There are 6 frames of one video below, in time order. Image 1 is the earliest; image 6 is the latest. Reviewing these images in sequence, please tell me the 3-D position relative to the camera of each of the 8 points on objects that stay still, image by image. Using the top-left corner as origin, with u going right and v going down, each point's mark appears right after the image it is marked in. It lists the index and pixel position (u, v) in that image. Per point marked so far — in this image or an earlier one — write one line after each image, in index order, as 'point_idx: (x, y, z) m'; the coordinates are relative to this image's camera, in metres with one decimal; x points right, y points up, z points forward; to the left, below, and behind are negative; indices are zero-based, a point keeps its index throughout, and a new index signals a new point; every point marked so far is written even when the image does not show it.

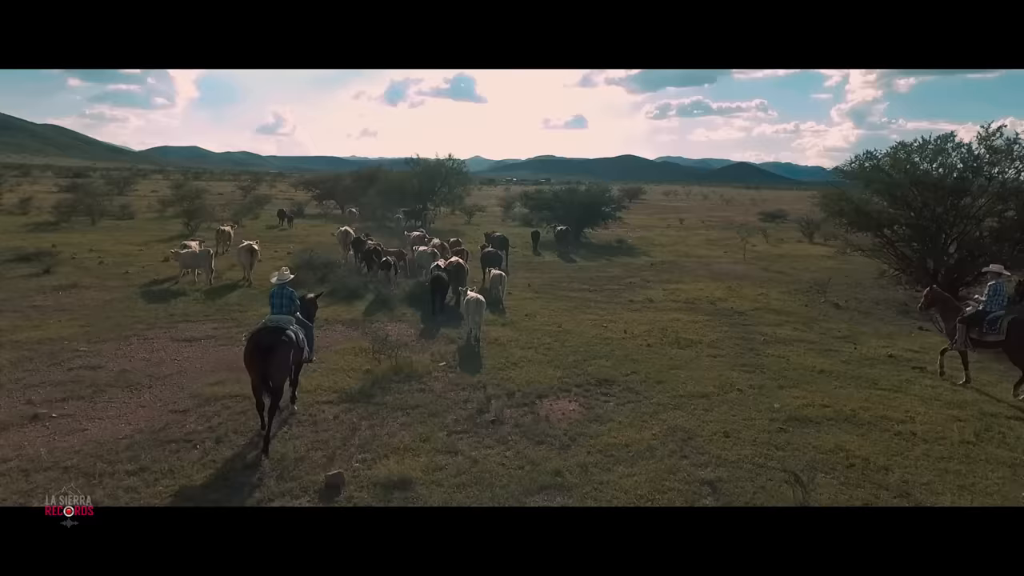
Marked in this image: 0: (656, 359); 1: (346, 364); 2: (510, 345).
0: (+2.7, -1.4, +11.8) m
1: (-2.9, -1.3, +10.8) m
2: (-0.1, -1.1, +12.6) m
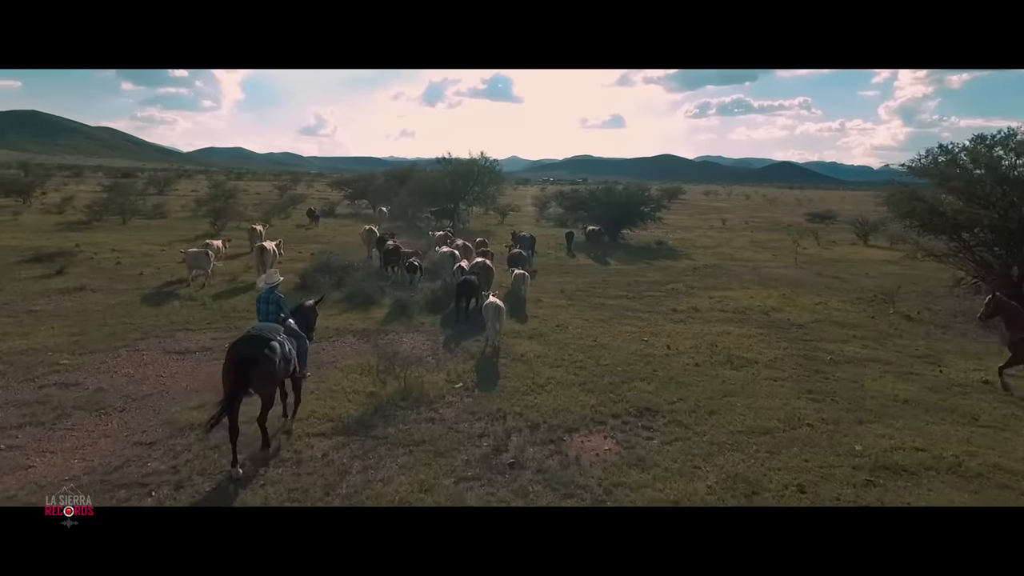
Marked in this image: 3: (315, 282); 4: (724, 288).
0: (+3.2, -1.6, +10.2) m
1: (-2.5, -1.5, +9.5) m
2: (+0.4, -1.3, +11.1) m
3: (-5.3, +0.2, +16.7) m
4: (+6.7, 0.0, +19.8) m
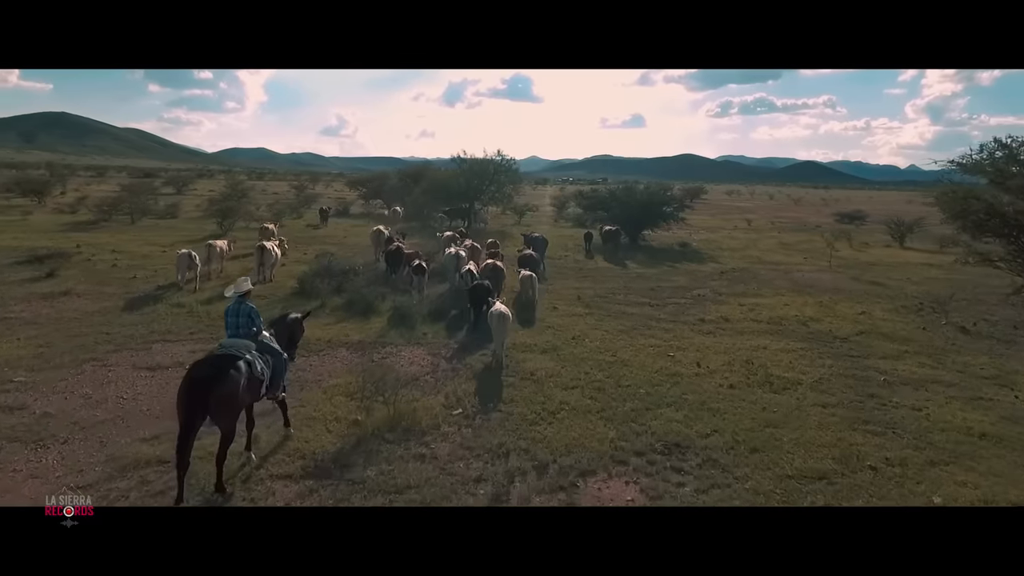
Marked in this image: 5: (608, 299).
0: (+3.3, -1.7, +8.8) m
1: (-2.4, -1.6, +8.3) m
2: (+0.6, -1.5, +9.8) m
3: (-5.0, 0.0, +15.6) m
4: (+7.1, -0.2, +18.3) m
5: (+2.6, -0.3, +16.9) m
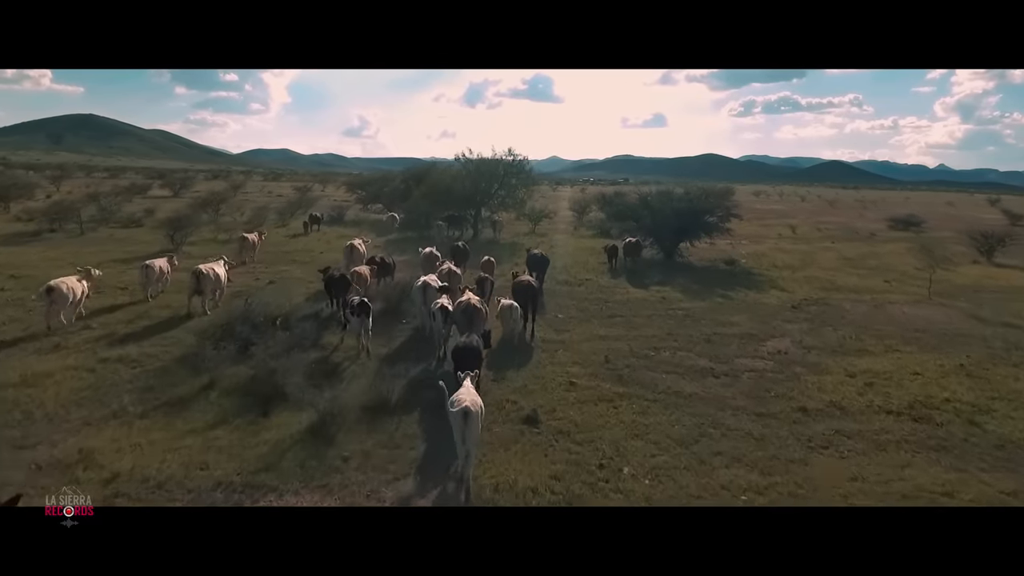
0: (+3.0, -2.8, +3.4) m
1: (-2.7, -2.7, +3.1) m
2: (+0.3, -2.5, +4.5) m
3: (-5.1, -1.0, +10.4) m
4: (+7.1, -1.3, +12.8) m
5: (+2.6, -1.4, +11.6) m
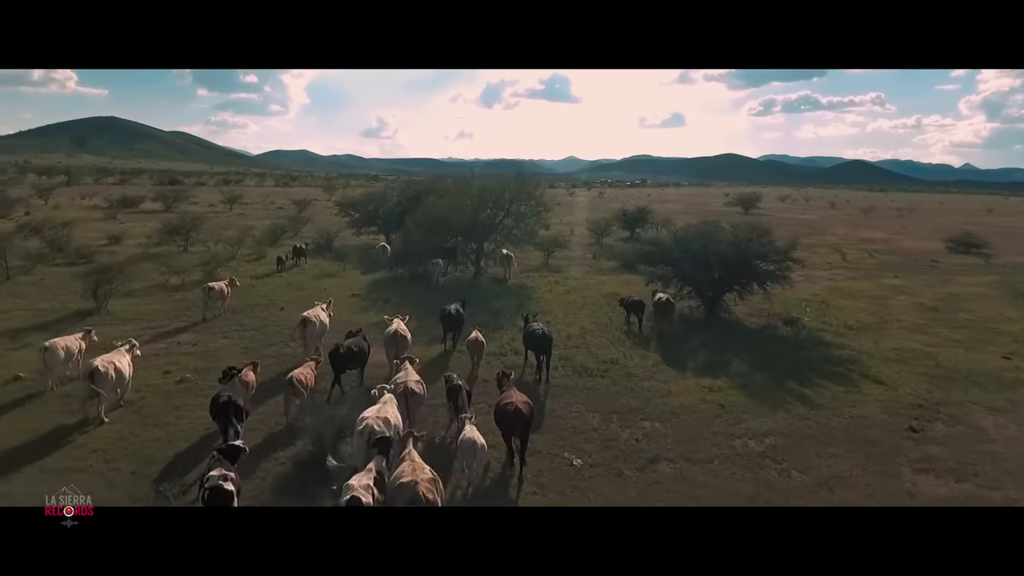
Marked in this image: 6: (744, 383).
0: (+2.5, -5.0, -1.8) m
1: (-3.2, -4.9, -1.9) m
2: (-0.1, -4.7, -0.6) m
3: (-5.3, -3.2, +5.5) m
4: (+6.9, -3.5, +7.5) m
5: (+2.3, -3.6, +6.4) m
6: (+5.6, -2.3, +14.9) m
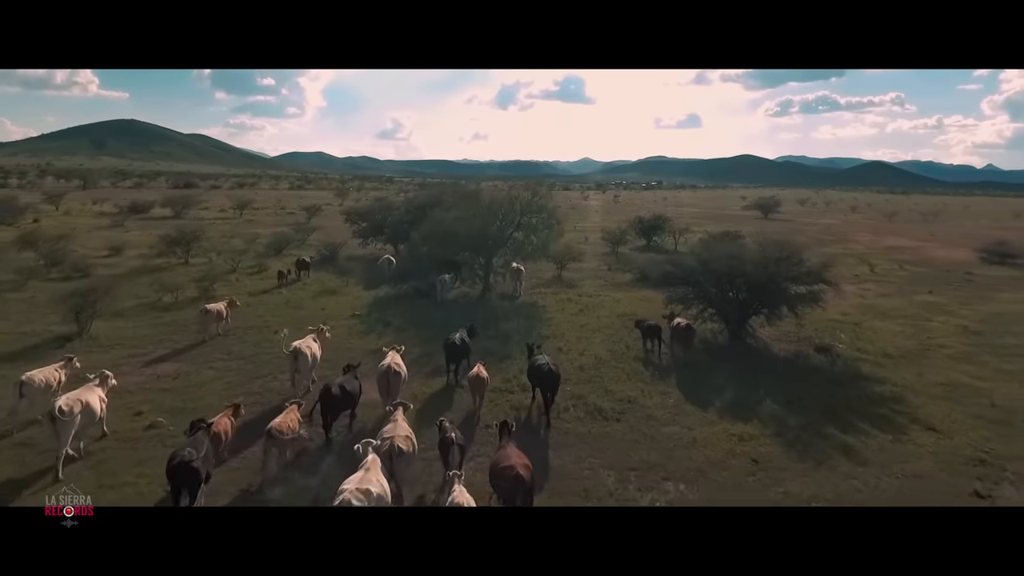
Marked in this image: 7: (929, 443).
0: (+2.3, -5.7, -3.3) m
1: (-3.5, -5.5, -3.3) m
2: (-0.4, -5.4, -2.1) m
3: (-5.4, -3.9, +4.1) m
4: (+6.9, -4.2, +5.9) m
5: (+2.3, -4.3, +4.9) m
6: (+5.7, -3.0, +13.3) m
7: (+8.6, -3.1, +12.8) m
